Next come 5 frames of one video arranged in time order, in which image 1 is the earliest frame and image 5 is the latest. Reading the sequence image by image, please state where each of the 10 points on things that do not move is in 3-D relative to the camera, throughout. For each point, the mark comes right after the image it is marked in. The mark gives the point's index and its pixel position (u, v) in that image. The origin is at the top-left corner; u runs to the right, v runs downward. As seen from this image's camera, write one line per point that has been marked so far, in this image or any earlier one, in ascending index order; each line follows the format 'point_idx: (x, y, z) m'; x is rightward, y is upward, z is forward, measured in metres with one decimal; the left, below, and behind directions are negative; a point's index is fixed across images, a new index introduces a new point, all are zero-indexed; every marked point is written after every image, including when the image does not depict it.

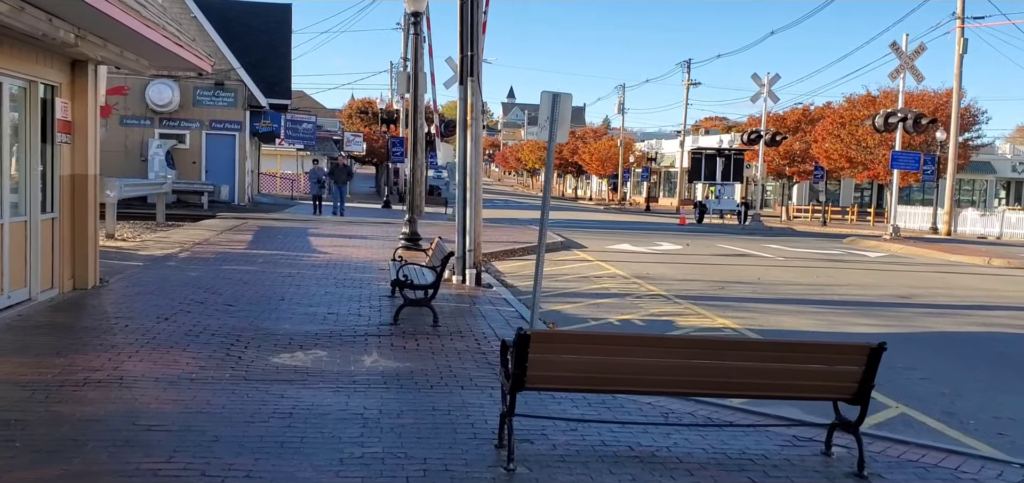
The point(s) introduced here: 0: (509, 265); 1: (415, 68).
0: (-0.1, -0.4, +15.6) m
1: (-1.9, +3.5, +18.2) m
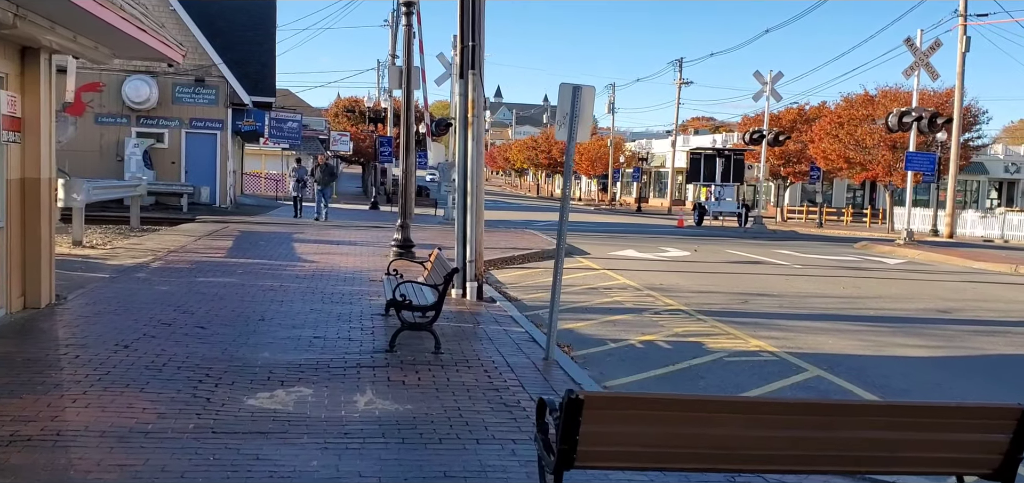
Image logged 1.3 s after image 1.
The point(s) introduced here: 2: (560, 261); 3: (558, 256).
0: (0.0, -0.5, +14.4) m
1: (-2.0, +3.3, +17.0) m
2: (+0.4, -0.2, +7.4) m
3: (+0.4, -0.1, +7.5) m
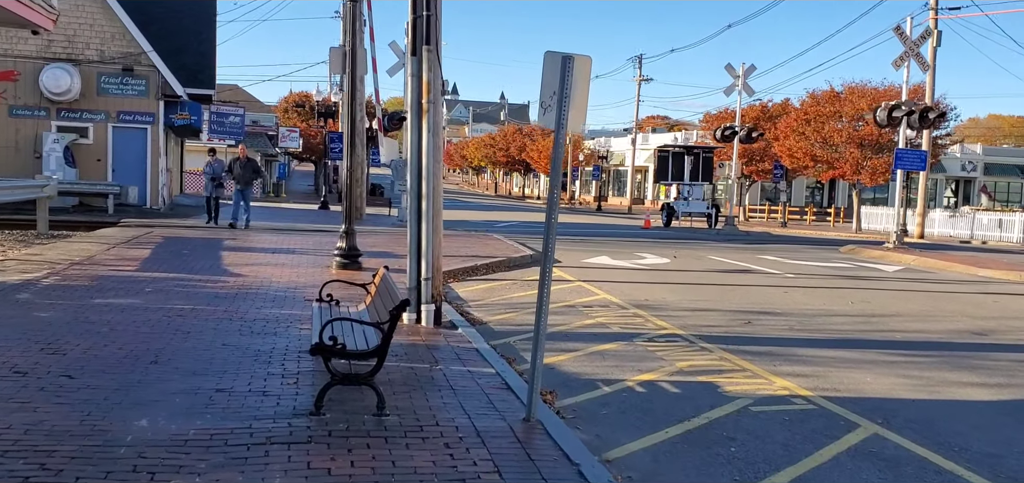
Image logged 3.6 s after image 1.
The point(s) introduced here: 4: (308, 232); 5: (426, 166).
0: (-0.6, -0.7, +12.5) m
1: (-2.6, +3.2, +15.0) m
2: (+0.2, -0.3, +5.5) m
3: (+0.2, -0.3, +5.6) m
4: (-4.4, +0.2, +19.6) m
5: (-0.8, +0.7, +8.9) m
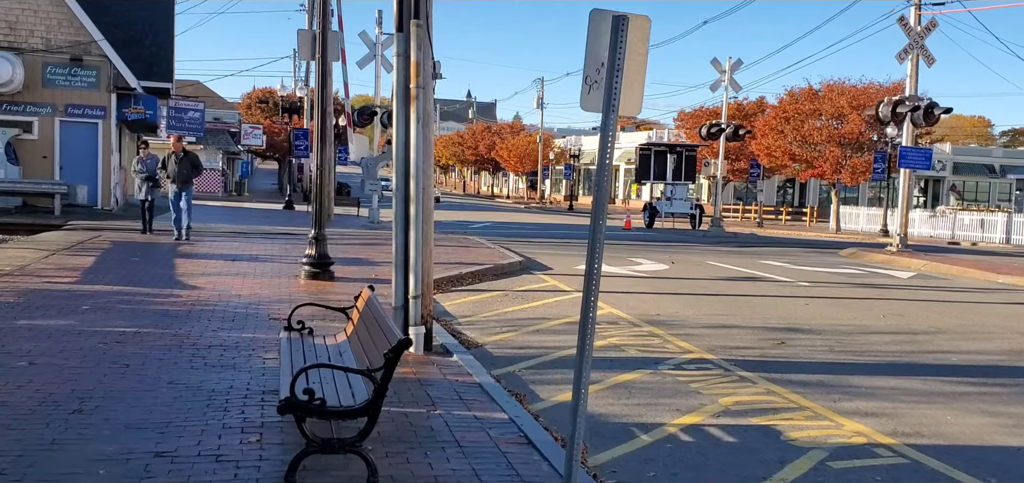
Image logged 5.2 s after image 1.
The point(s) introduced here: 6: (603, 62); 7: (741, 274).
0: (-0.7, -0.8, +11.1) m
1: (-2.8, +3.1, +13.5) m
2: (+0.4, -0.4, +4.2) m
3: (+0.4, -0.4, +4.2) m
4: (-4.8, +0.1, +18.1) m
5: (-0.8, +0.6, +7.5) m
6: (+0.4, +0.8, +4.3) m
7: (+3.7, -0.5, +14.8) m
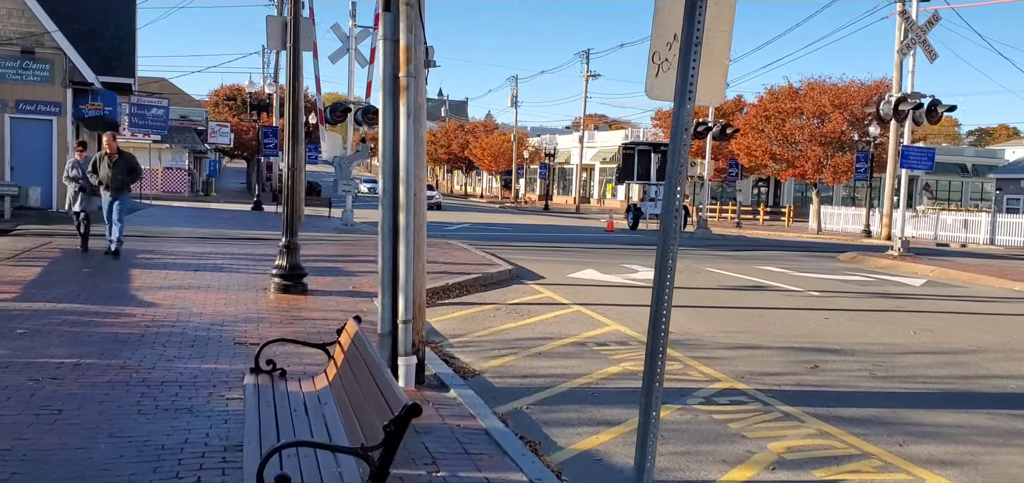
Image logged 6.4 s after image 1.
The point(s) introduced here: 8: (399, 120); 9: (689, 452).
0: (-0.7, -0.9, +10.0) m
1: (-3.0, +3.0, +12.3) m
2: (+0.5, -0.5, +3.1) m
3: (+0.5, -0.5, +3.1) m
4: (-5.1, 0.0, +16.9) m
5: (-0.8, +0.5, +6.4) m
6: (+0.6, +0.7, +3.2) m
7: (+3.6, -0.6, +13.8) m
8: (-0.8, +0.9, +6.4) m
9: (+1.1, -1.3, +5.6) m
